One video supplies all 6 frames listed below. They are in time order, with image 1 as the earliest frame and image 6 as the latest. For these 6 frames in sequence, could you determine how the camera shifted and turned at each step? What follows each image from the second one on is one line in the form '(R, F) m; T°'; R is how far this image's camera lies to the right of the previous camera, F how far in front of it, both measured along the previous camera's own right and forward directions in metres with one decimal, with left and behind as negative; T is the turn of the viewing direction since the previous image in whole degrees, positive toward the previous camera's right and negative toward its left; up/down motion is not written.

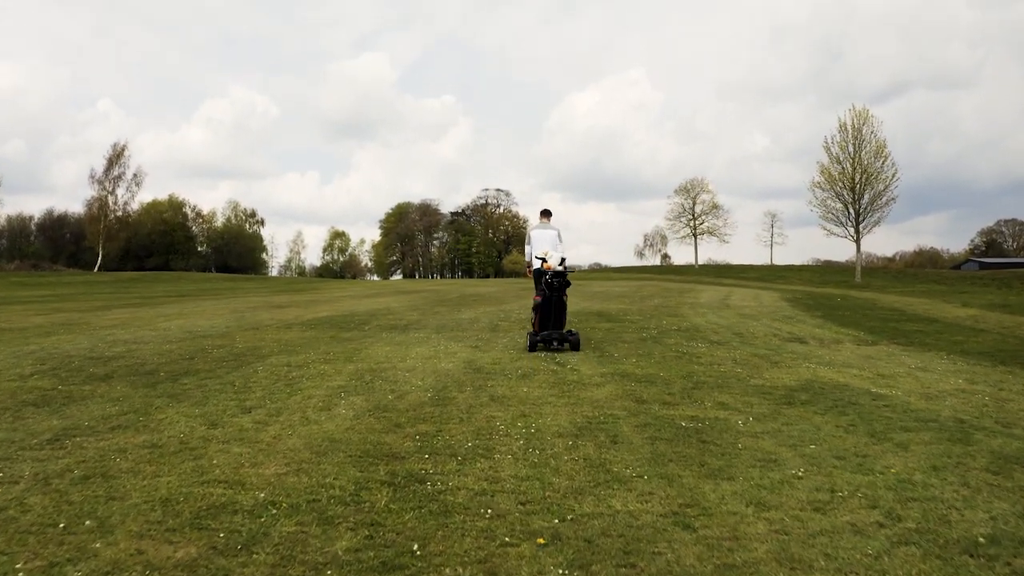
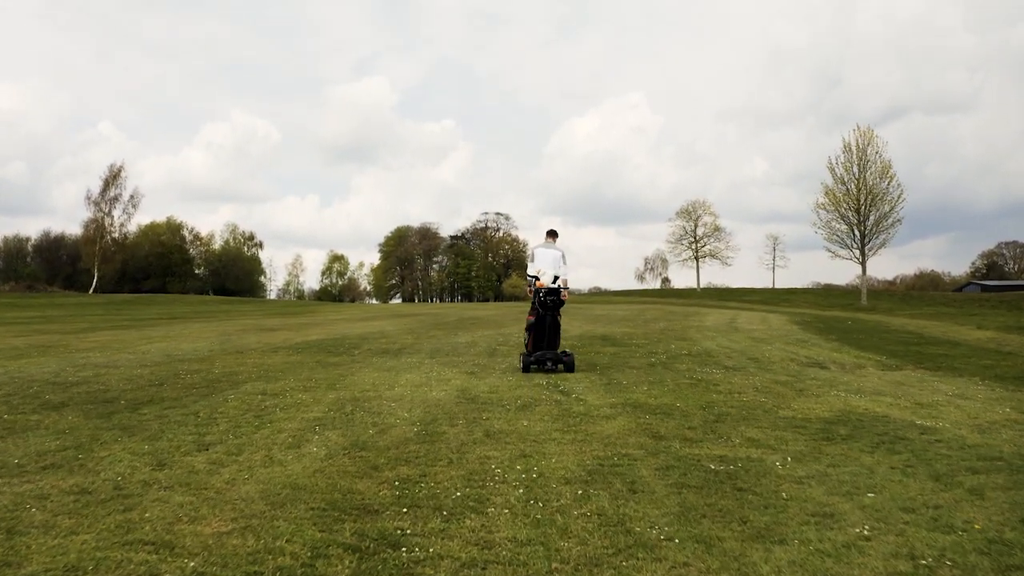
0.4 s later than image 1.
(0.0, +1.2) m; 0°
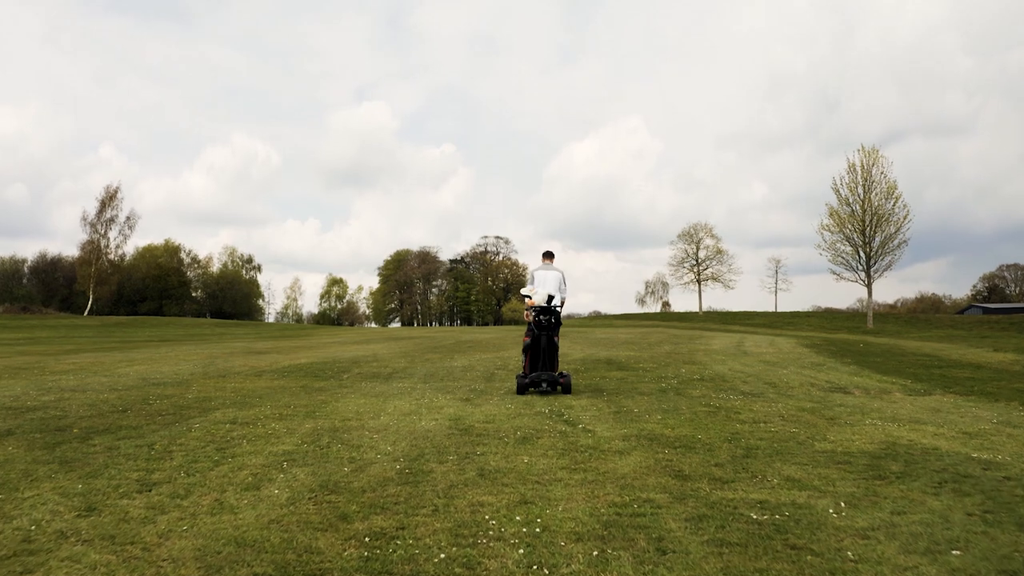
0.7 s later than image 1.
(0.0, +1.2) m; 0°
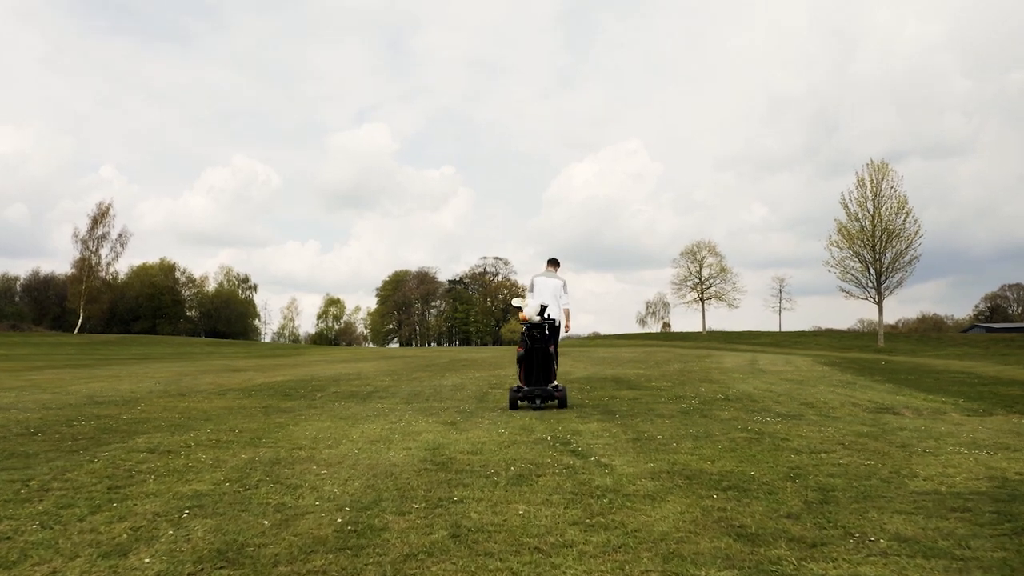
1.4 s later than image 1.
(+0.1, +2.1) m; 0°
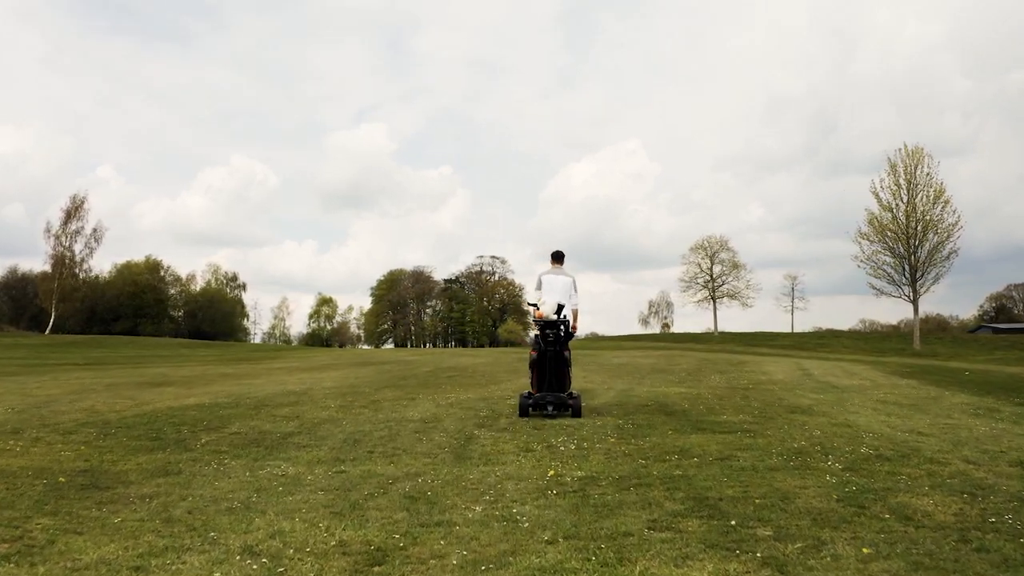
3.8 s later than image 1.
(0.0, +6.0) m; 0°
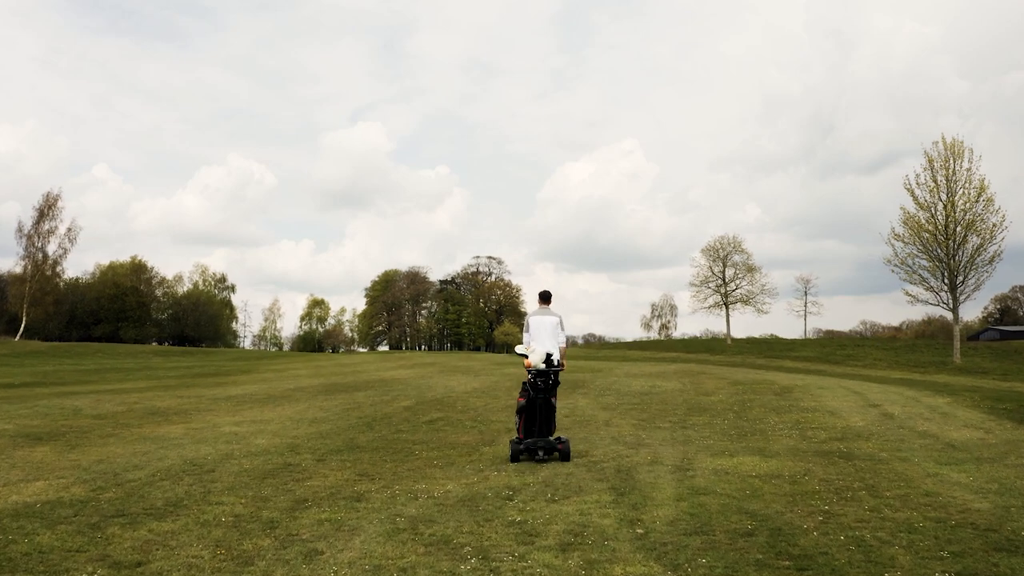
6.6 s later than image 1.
(-0.1, +5.4) m; 0°
